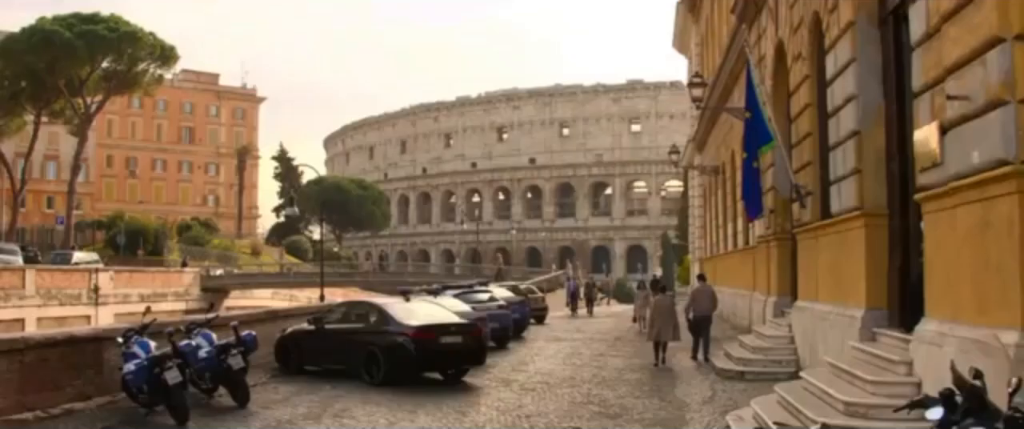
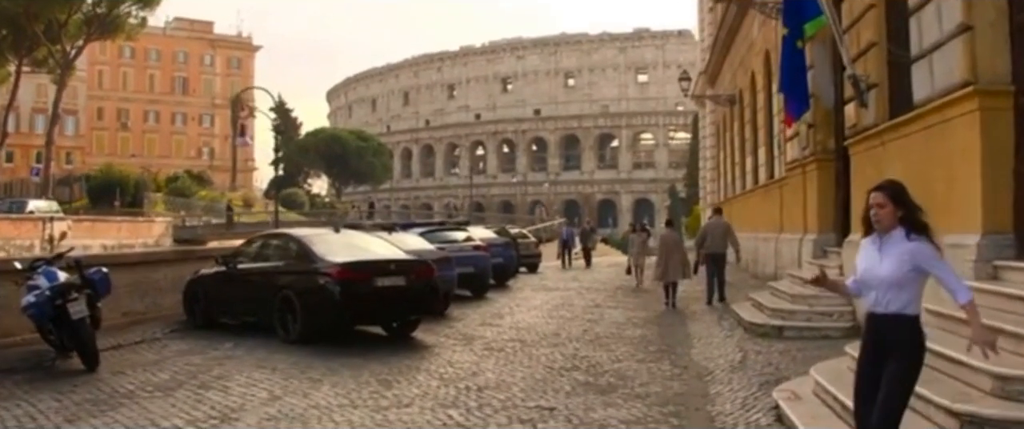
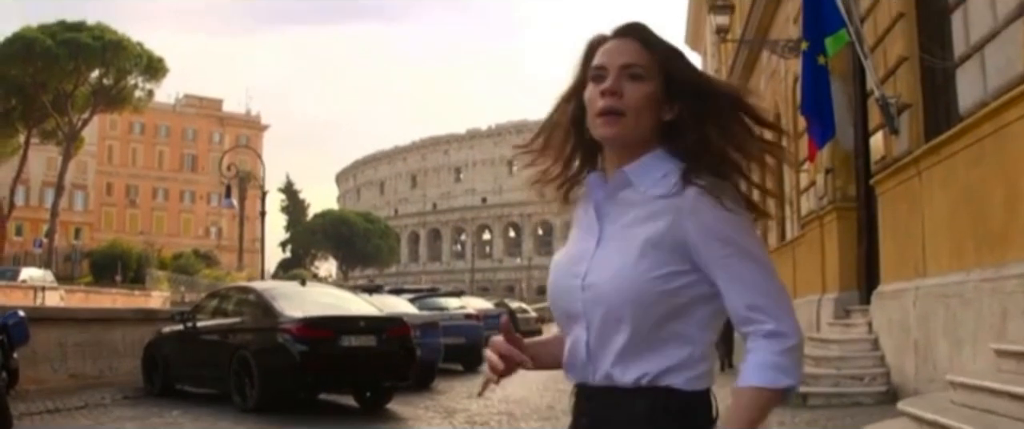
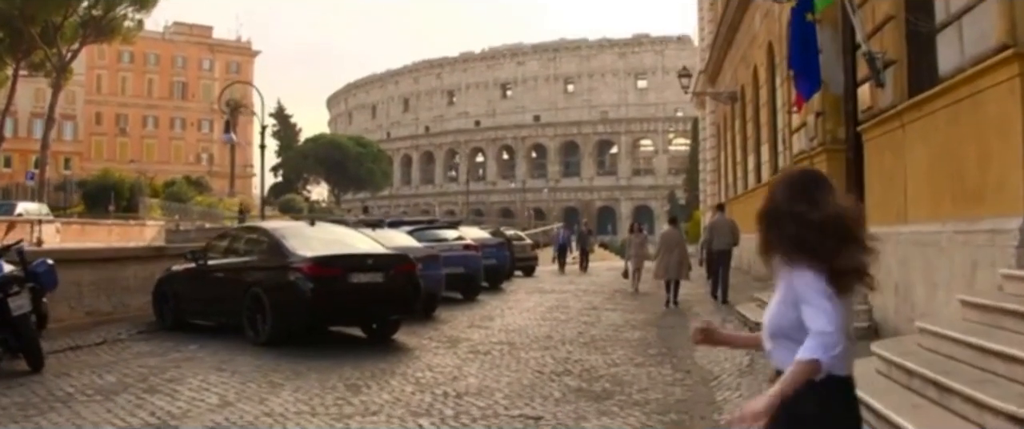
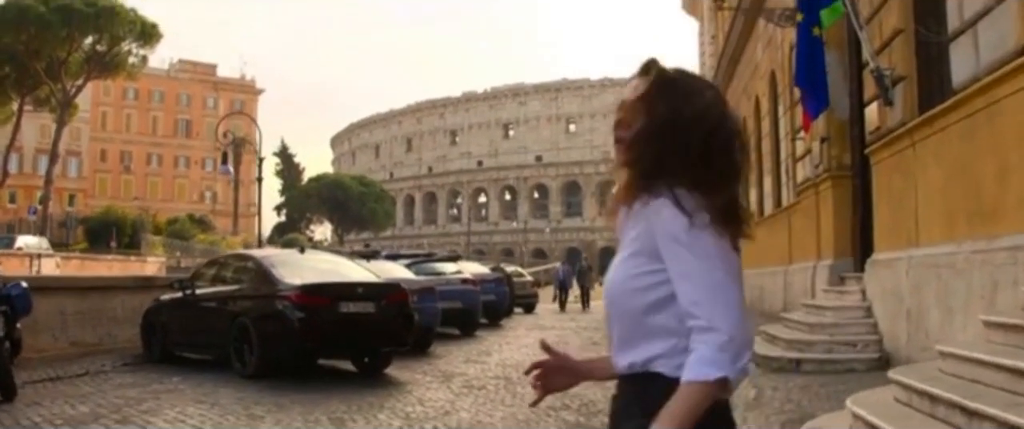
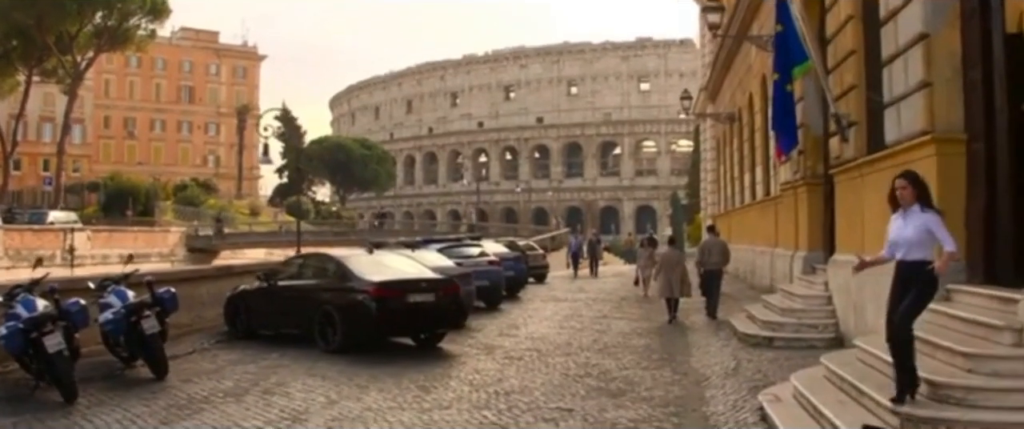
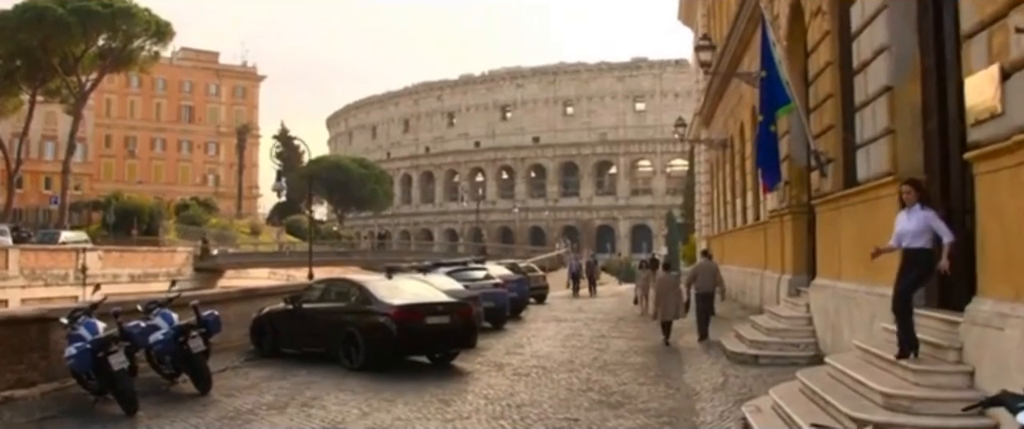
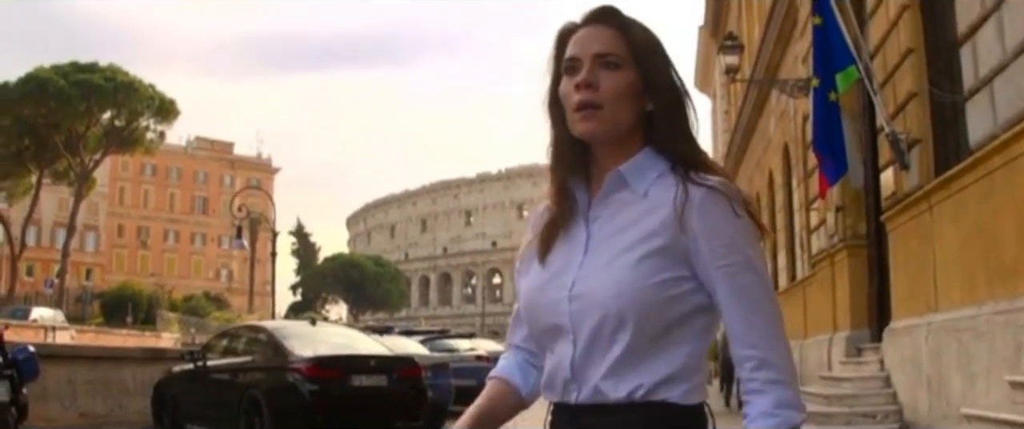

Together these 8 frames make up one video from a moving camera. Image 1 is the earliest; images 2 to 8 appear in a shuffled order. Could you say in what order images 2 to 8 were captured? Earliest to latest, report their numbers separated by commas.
7, 6, 2, 4, 5, 3, 8
